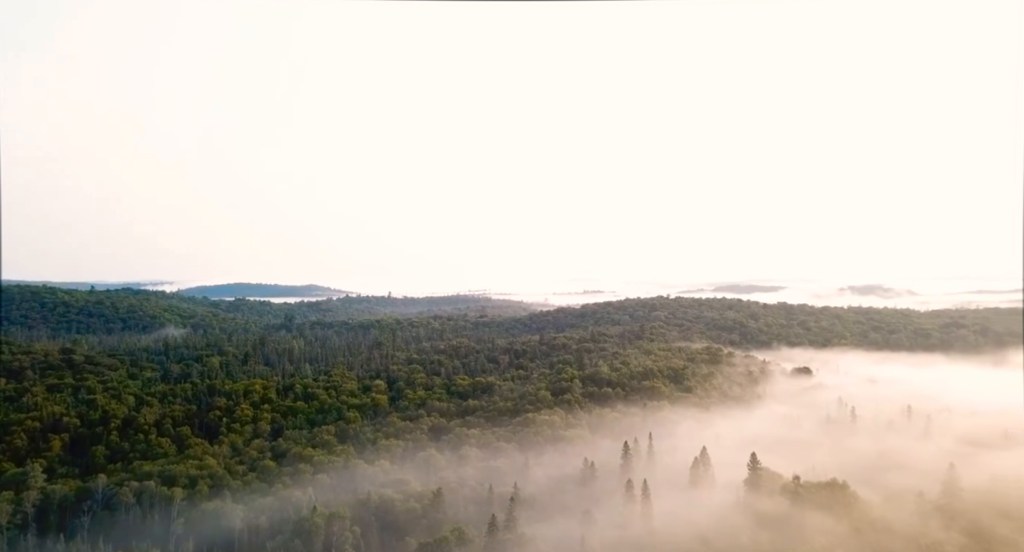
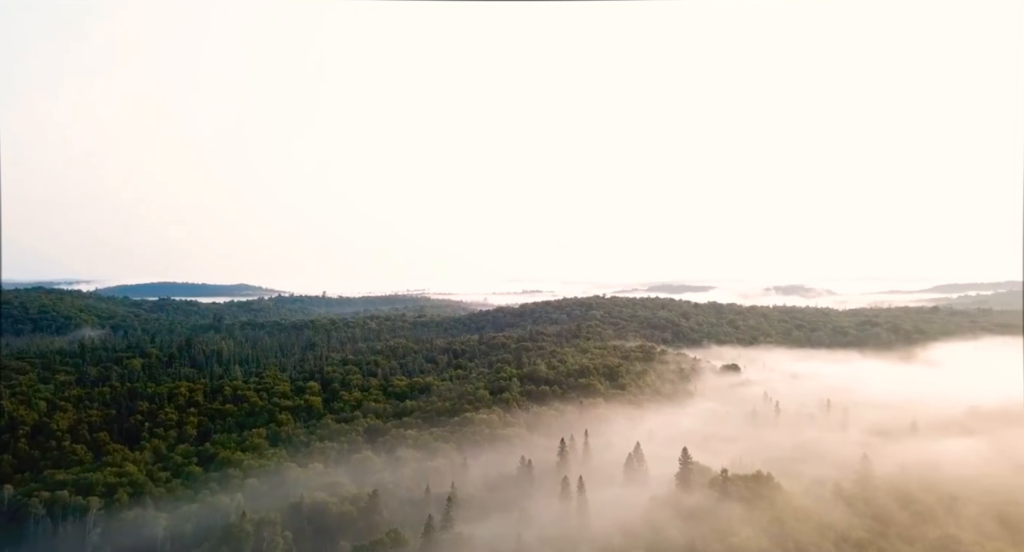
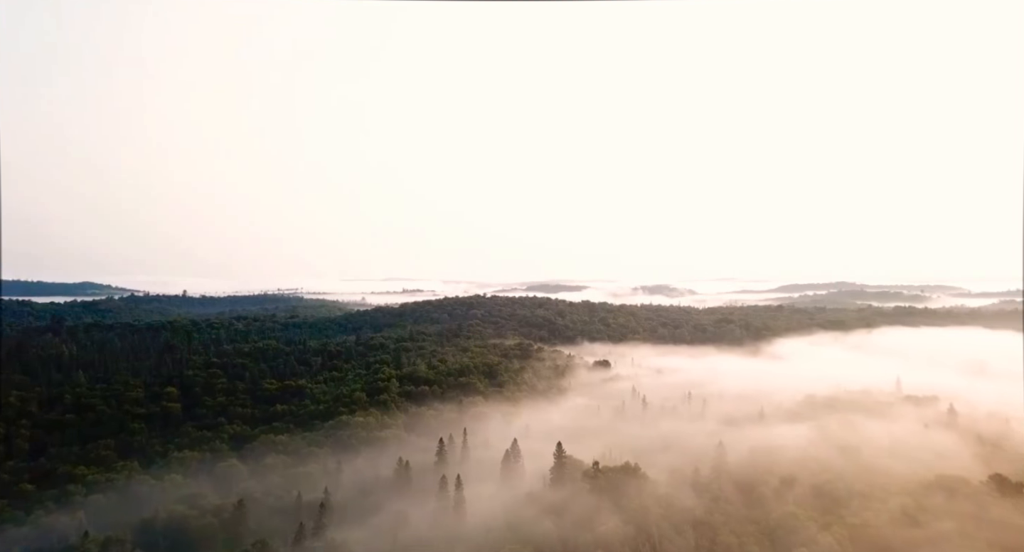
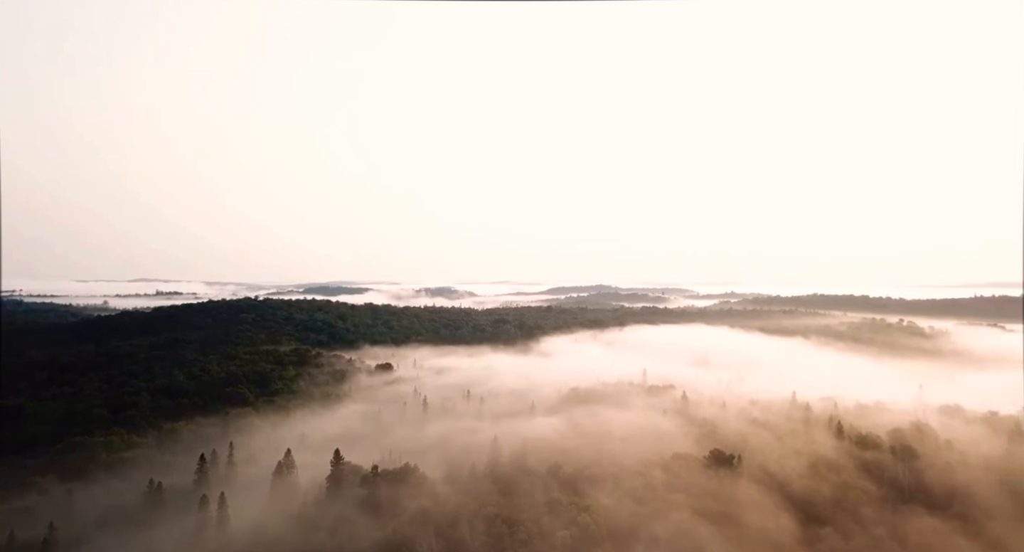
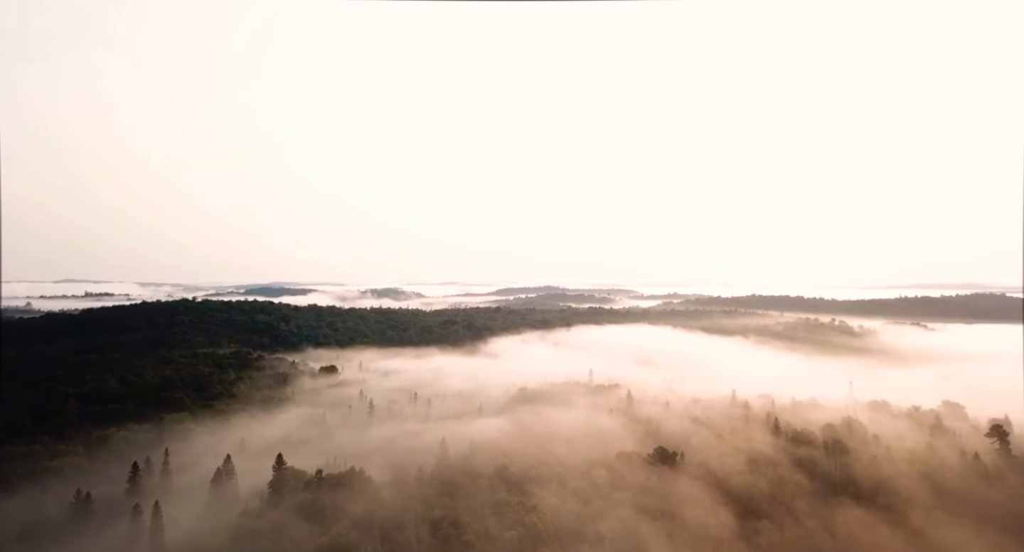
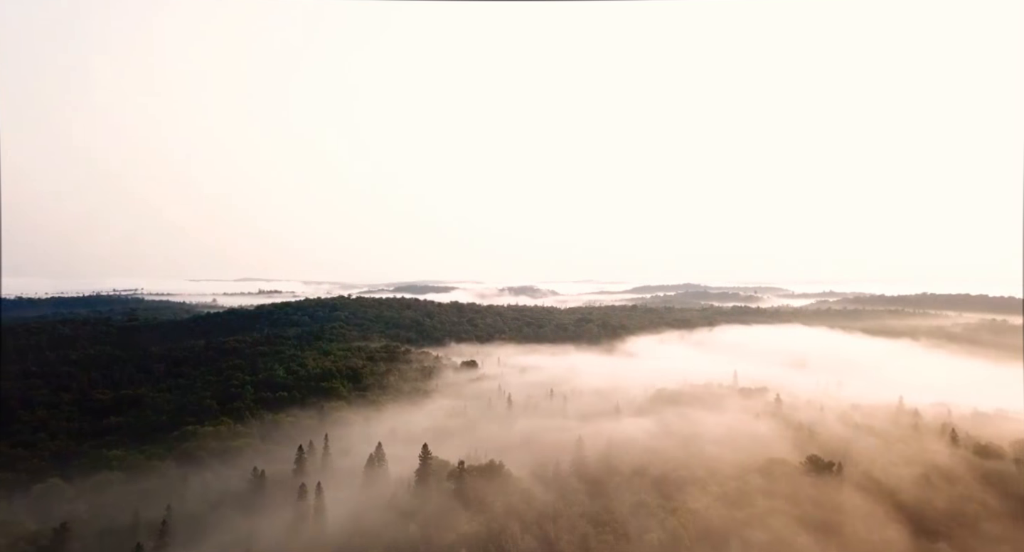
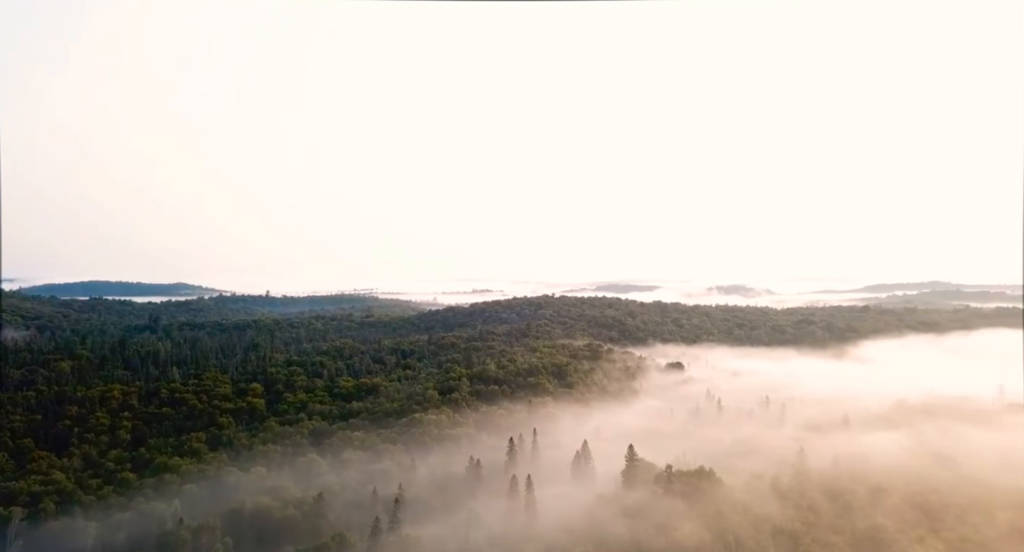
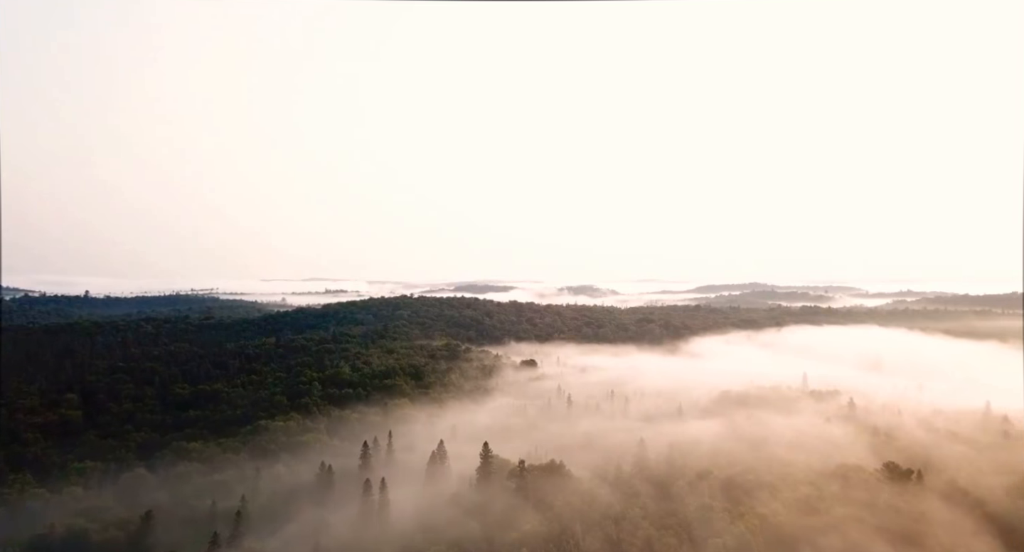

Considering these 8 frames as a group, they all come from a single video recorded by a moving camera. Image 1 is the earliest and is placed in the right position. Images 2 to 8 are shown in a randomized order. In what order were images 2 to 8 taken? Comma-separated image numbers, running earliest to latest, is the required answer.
2, 7, 3, 8, 6, 4, 5
